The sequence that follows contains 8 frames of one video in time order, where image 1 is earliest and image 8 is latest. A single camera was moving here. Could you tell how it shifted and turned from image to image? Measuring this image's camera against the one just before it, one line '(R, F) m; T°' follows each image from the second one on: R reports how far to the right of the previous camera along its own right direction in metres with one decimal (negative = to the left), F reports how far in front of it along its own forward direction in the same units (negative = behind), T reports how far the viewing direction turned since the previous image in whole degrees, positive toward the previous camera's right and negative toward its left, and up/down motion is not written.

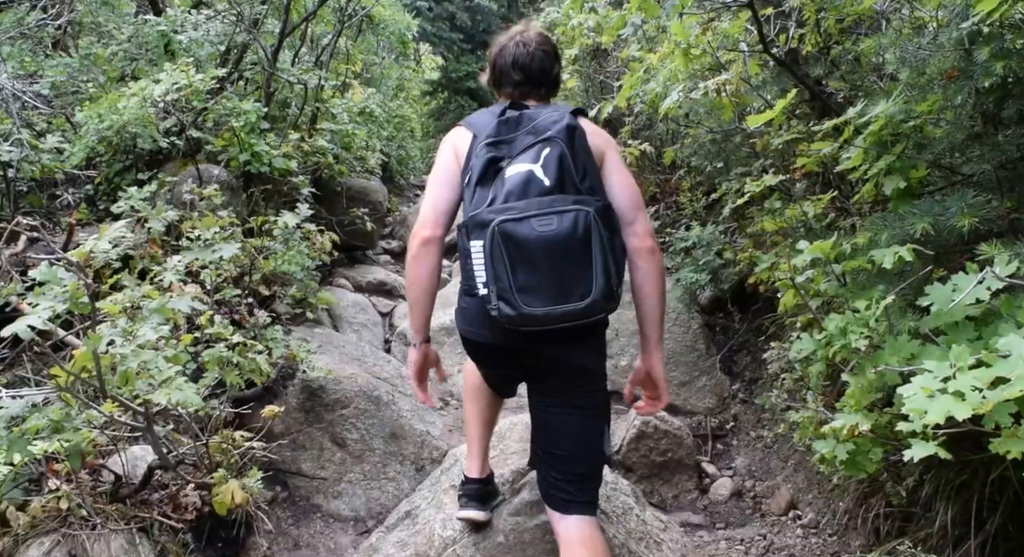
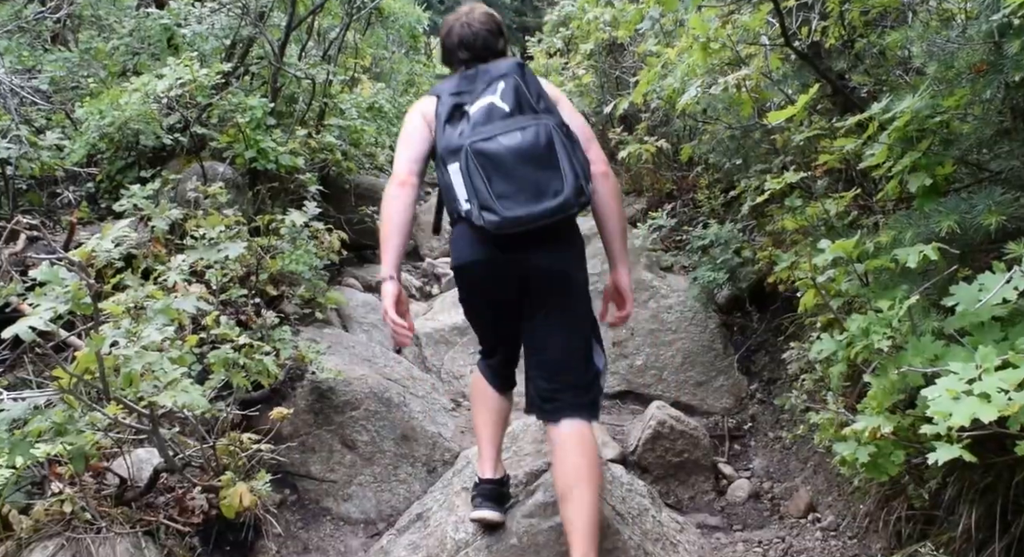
(0.0, +0.1) m; -1°
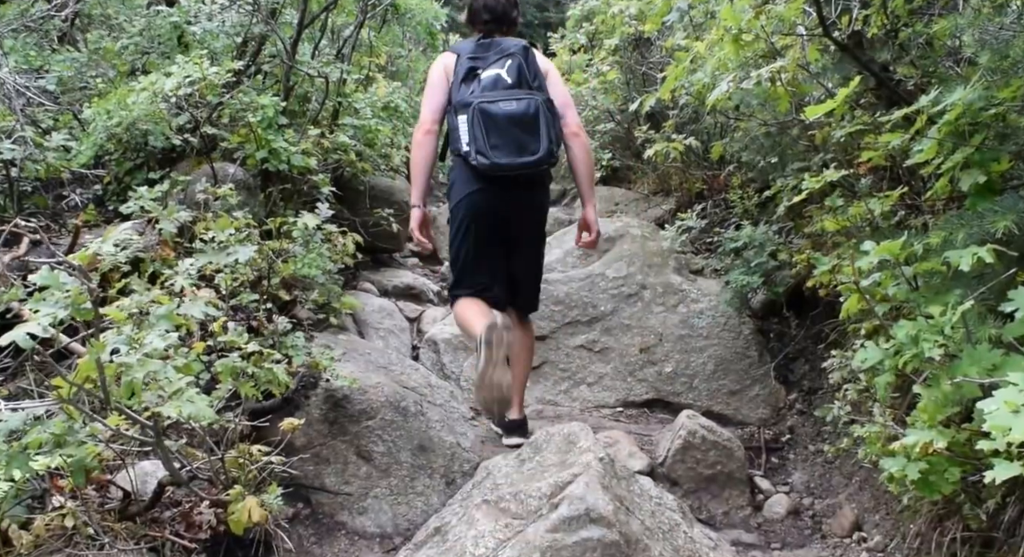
(0.0, +0.2) m; -1°
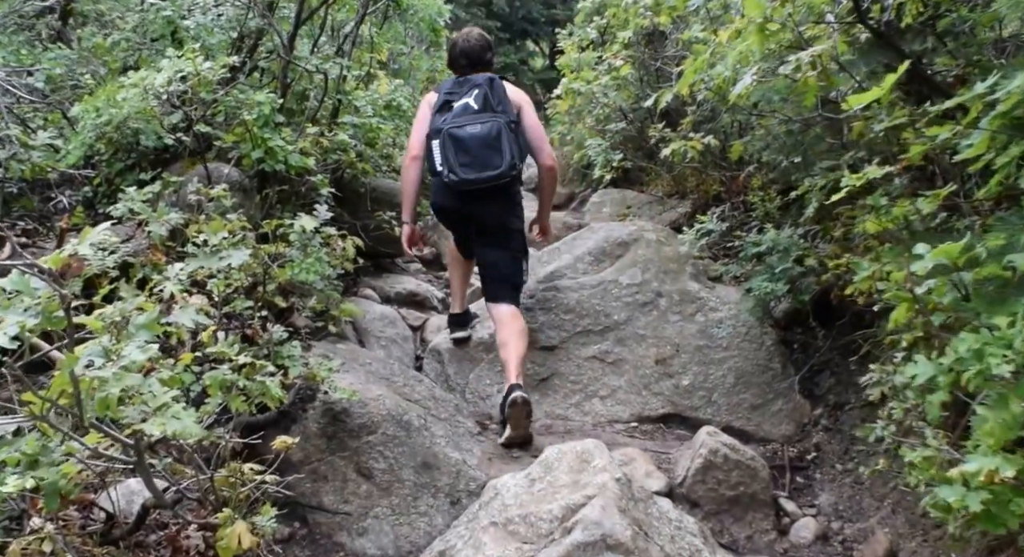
(0.0, +0.3) m; 0°
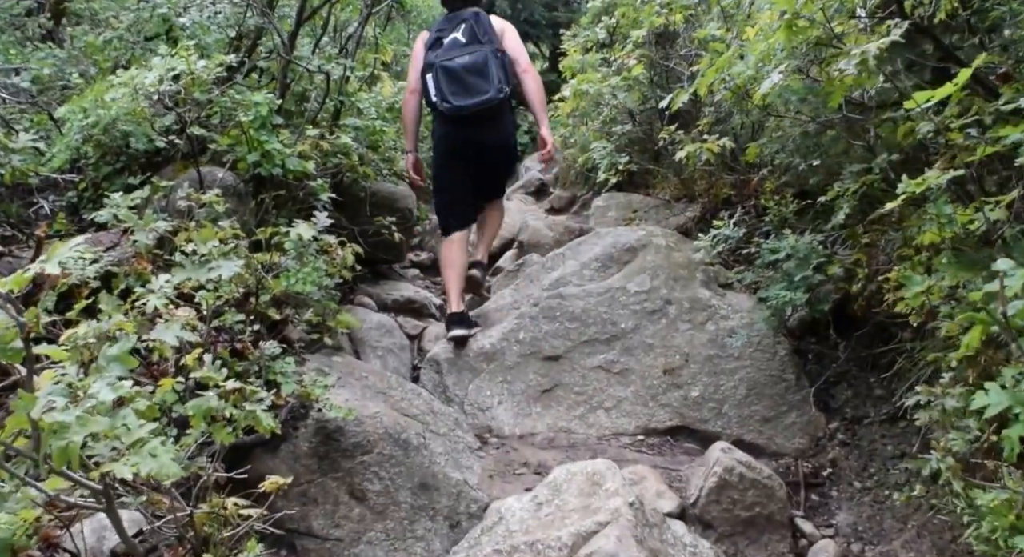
(0.0, +0.2) m; 0°
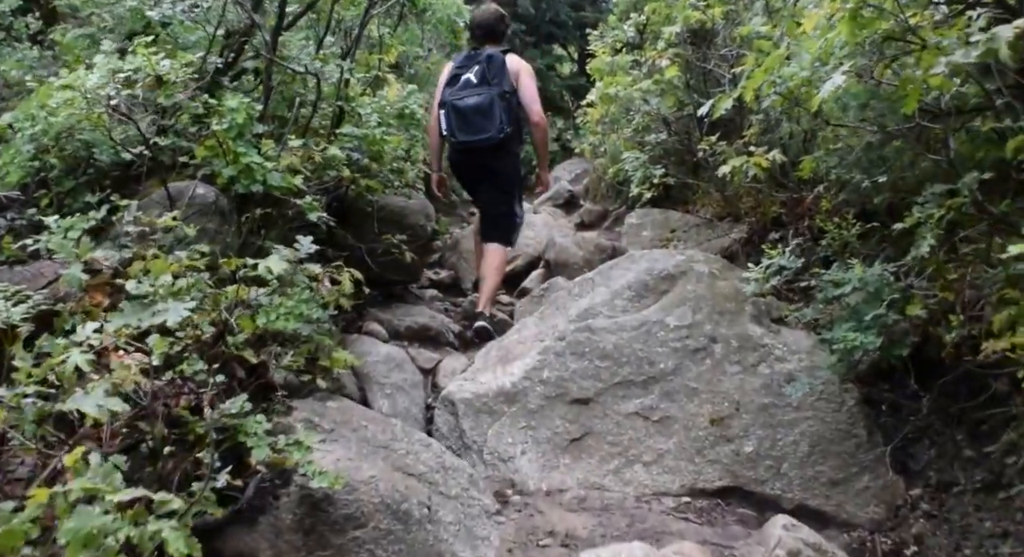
(0.0, +0.6) m; -1°
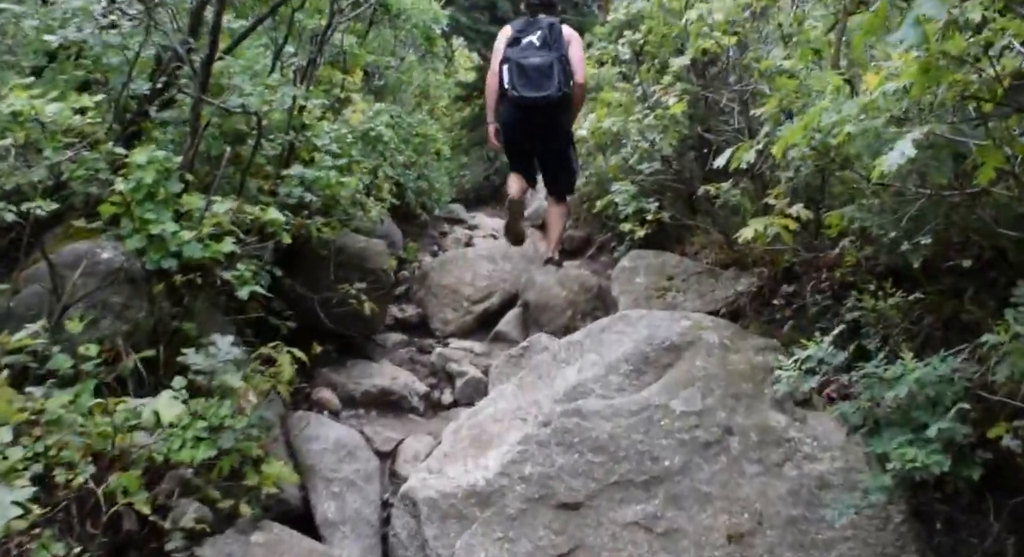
(+0.1, +0.7) m; +1°
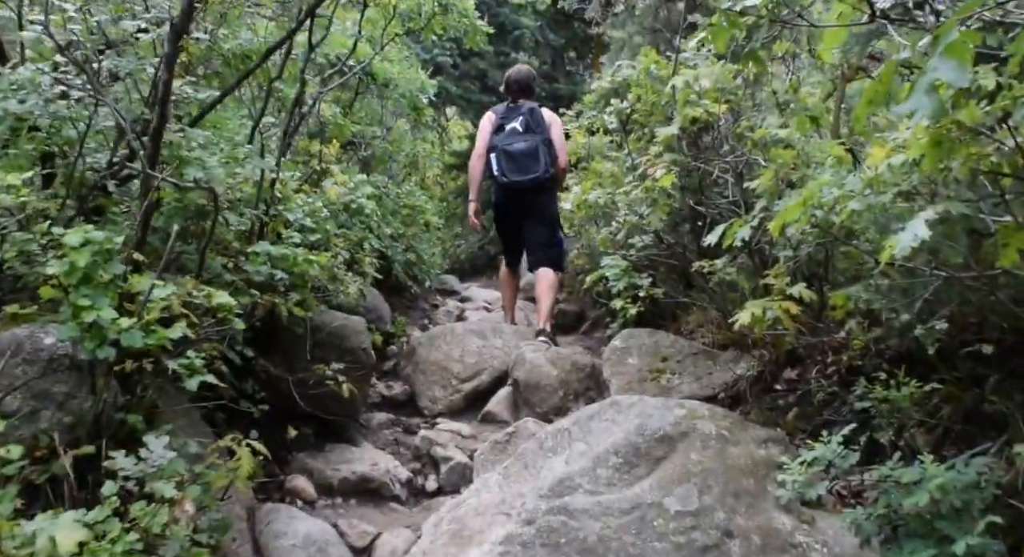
(+0.1, +0.3) m; 0°
